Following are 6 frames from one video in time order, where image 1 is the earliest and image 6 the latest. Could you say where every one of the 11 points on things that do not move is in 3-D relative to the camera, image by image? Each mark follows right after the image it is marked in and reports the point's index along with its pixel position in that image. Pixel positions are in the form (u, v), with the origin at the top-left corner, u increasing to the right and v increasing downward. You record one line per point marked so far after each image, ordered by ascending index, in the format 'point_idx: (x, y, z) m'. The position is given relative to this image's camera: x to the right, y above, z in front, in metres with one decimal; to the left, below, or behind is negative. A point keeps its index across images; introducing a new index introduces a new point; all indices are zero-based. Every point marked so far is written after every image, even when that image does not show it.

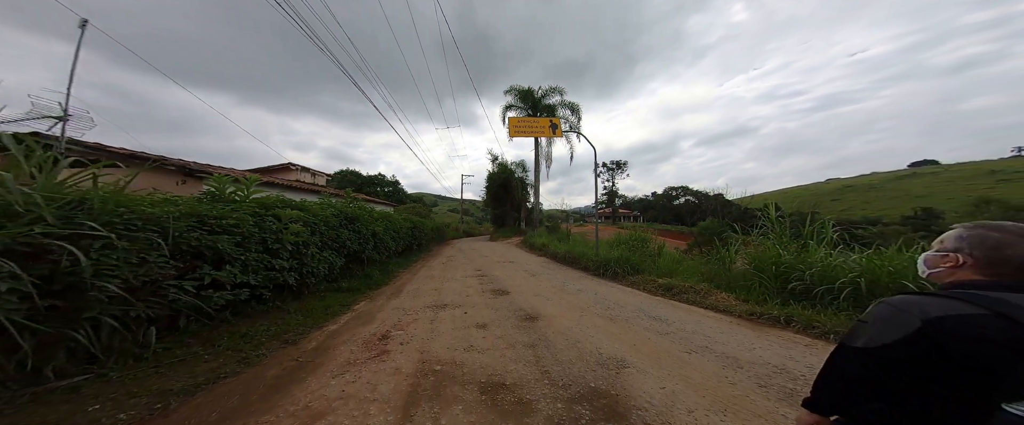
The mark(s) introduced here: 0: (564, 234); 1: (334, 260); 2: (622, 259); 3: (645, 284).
0: (+3.6, -1.5, +18.6) m
1: (-3.7, -1.0, +5.7) m
2: (+3.6, -1.6, +8.9) m
3: (+3.7, -2.0, +7.5) m
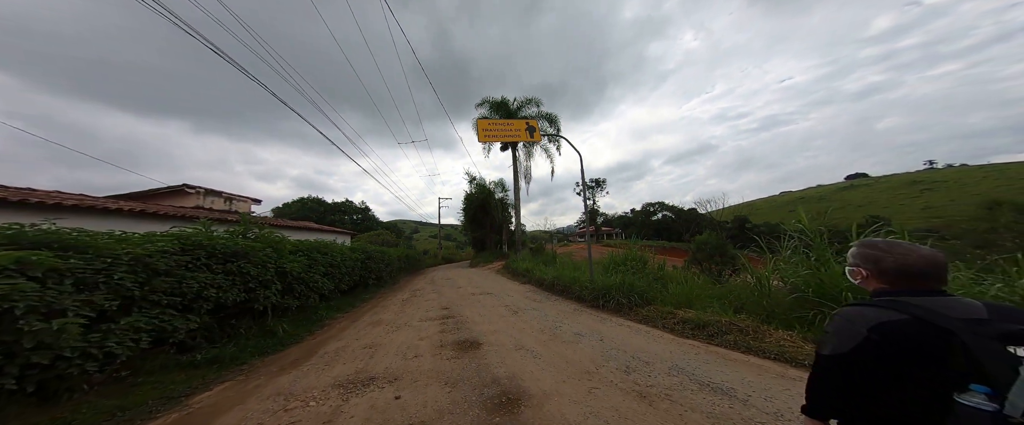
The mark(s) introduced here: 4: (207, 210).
0: (+2.3, -2.7, +16.6) m
1: (-4.2, -1.3, +3.3) m
2: (+2.9, -1.9, +7.0) m
3: (+3.1, -2.2, +5.6) m
4: (-9.3, +0.1, +8.2) m
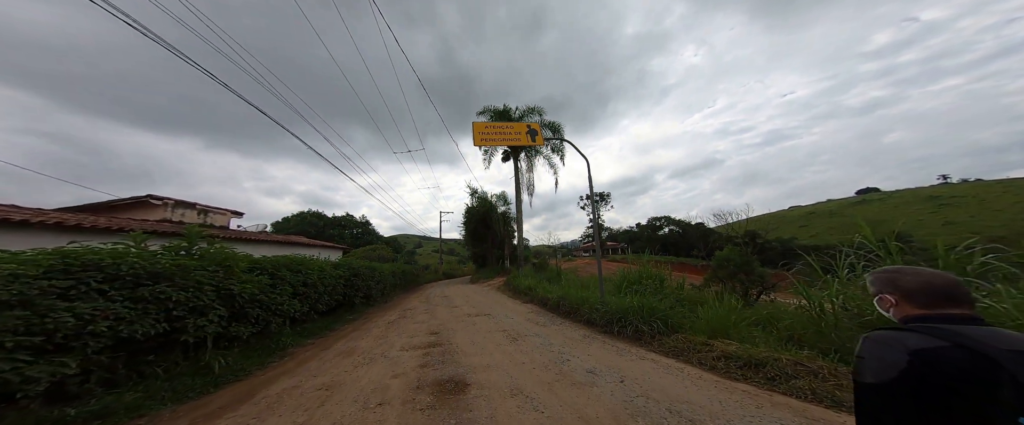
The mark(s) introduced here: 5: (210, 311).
0: (+2.4, -3.4, +15.5) m
1: (-4.3, -1.3, +2.3) m
2: (+2.9, -2.1, +5.9) m
3: (+3.1, -2.3, +4.5) m
4: (-9.4, -0.2, +7.4) m
5: (-4.6, -1.5, +4.1) m
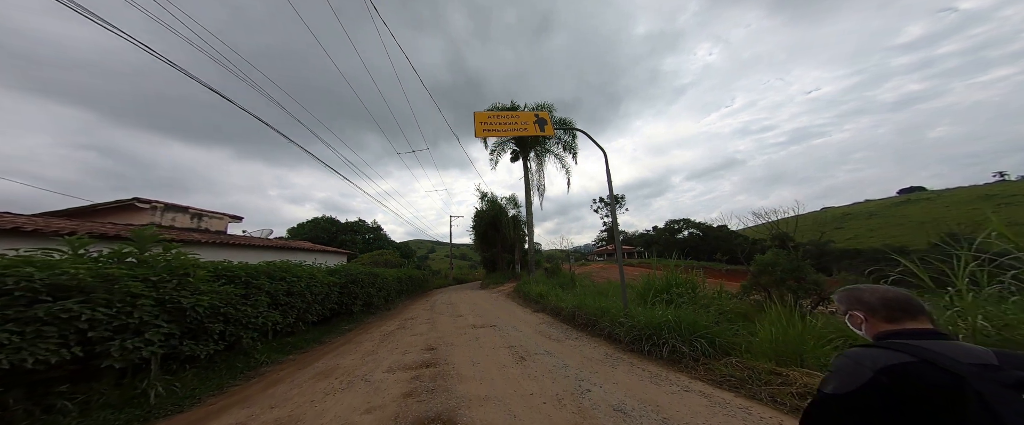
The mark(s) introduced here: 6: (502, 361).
0: (+2.9, -3.5, +14.3) m
1: (-4.4, -1.2, +1.6) m
2: (+3.0, -2.0, +4.8) m
3: (+3.1, -2.2, +3.4) m
4: (-9.2, -0.2, +6.9) m
5: (-4.6, -1.4, +3.4) m
6: (-0.2, -2.8, +5.1) m
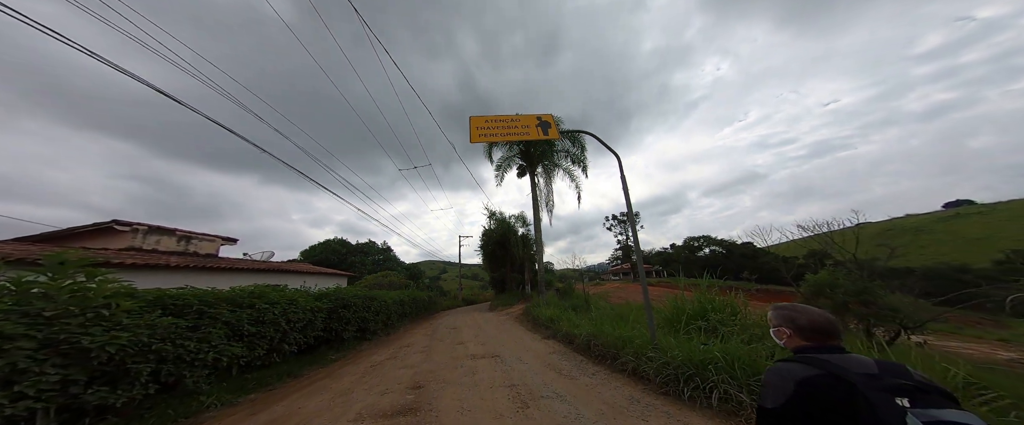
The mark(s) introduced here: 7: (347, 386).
0: (+3.3, -4.2, +13.0) m
1: (-4.5, -1.1, +0.8) m
2: (+3.0, -2.0, +3.6) m
3: (+3.0, -2.1, +2.2) m
4: (-9.1, -0.6, +6.4) m
5: (-4.7, -1.4, +2.6) m
6: (-0.2, -2.9, +4.0) m
7: (-3.4, -3.5, +5.4) m
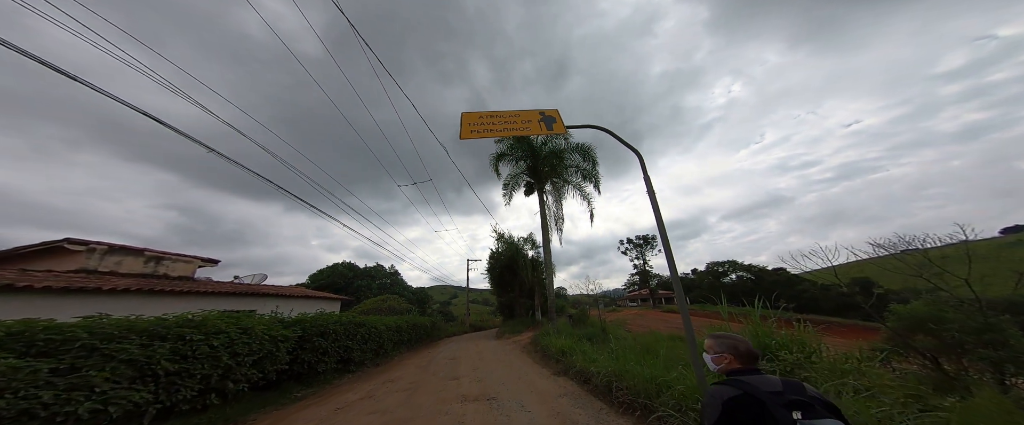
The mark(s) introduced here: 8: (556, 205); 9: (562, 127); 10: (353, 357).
0: (+3.6, -4.9, +11.4) m
1: (-4.8, -0.7, -0.2) m
2: (+2.8, -1.8, +2.2) m
3: (+2.8, -1.8, +0.8) m
4: (-9.2, -0.7, +5.6) m
5: (-4.9, -1.2, +1.6) m
6: (-0.4, -2.8, +2.7) m
7: (-3.4, -3.5, +4.1) m
8: (+3.1, +0.6, +19.0) m
9: (+1.2, +2.0, +6.1) m
10: (-5.4, -4.8, +9.1) m
